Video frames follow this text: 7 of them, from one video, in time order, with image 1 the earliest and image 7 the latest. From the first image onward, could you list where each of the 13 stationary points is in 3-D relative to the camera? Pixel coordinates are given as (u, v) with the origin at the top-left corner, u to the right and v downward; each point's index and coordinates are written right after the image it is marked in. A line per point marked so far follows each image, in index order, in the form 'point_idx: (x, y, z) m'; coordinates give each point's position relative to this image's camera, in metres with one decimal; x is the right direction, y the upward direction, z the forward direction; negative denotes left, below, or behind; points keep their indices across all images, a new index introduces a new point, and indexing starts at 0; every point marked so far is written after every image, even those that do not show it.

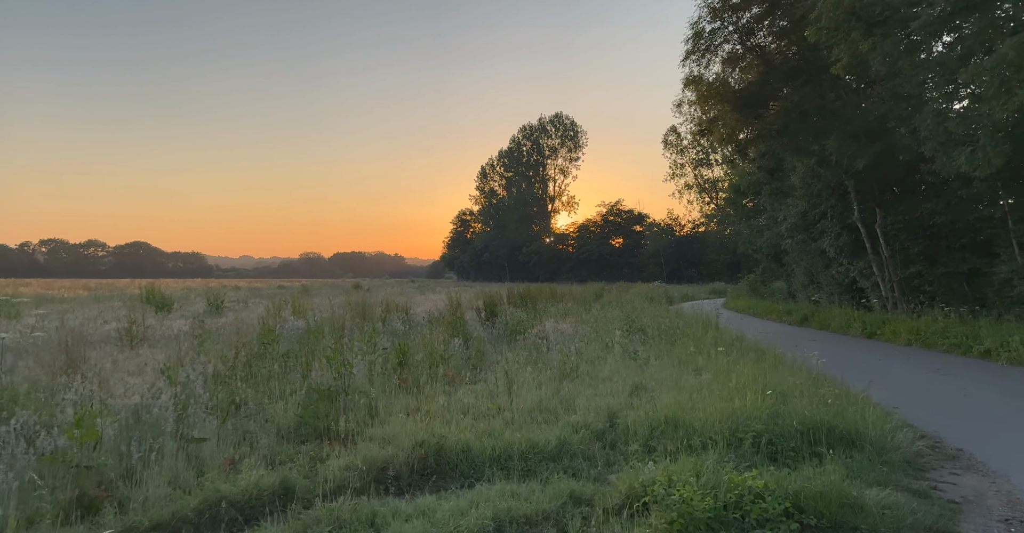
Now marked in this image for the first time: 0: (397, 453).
0: (-0.9, -1.5, +5.0) m
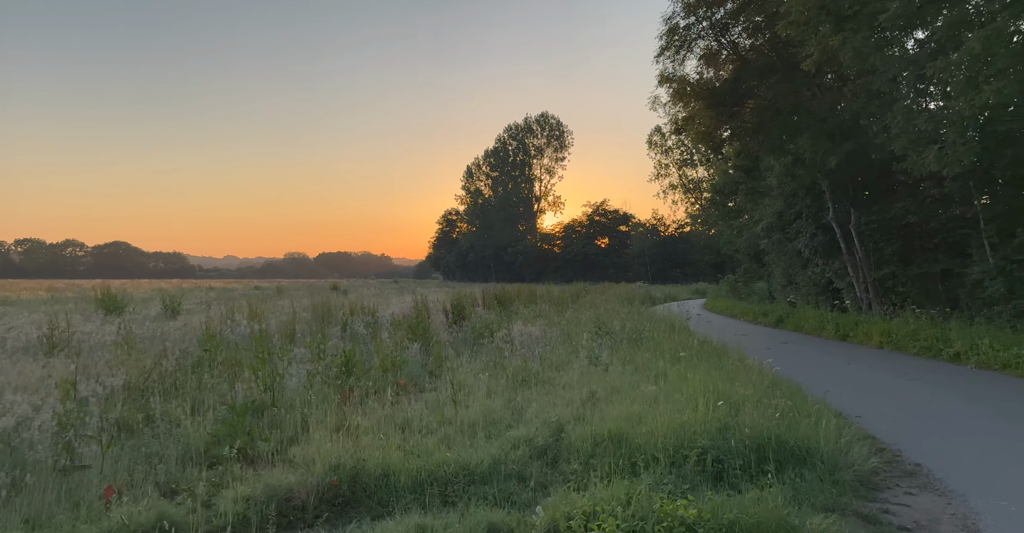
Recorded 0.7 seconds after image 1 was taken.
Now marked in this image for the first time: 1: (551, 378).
0: (-1.5, -1.5, +4.6) m
1: (+0.7, -1.6, +9.7) m
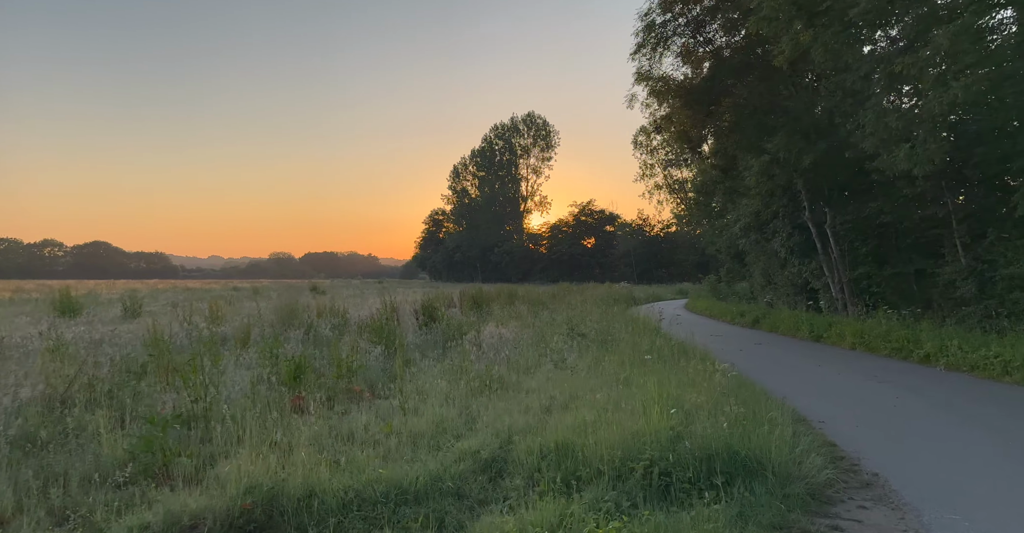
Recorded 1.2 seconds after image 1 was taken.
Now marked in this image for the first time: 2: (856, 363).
0: (-2.0, -1.6, +4.3) m
1: (+0.1, -1.7, +9.5) m
2: (+6.2, -1.7, +11.4) m
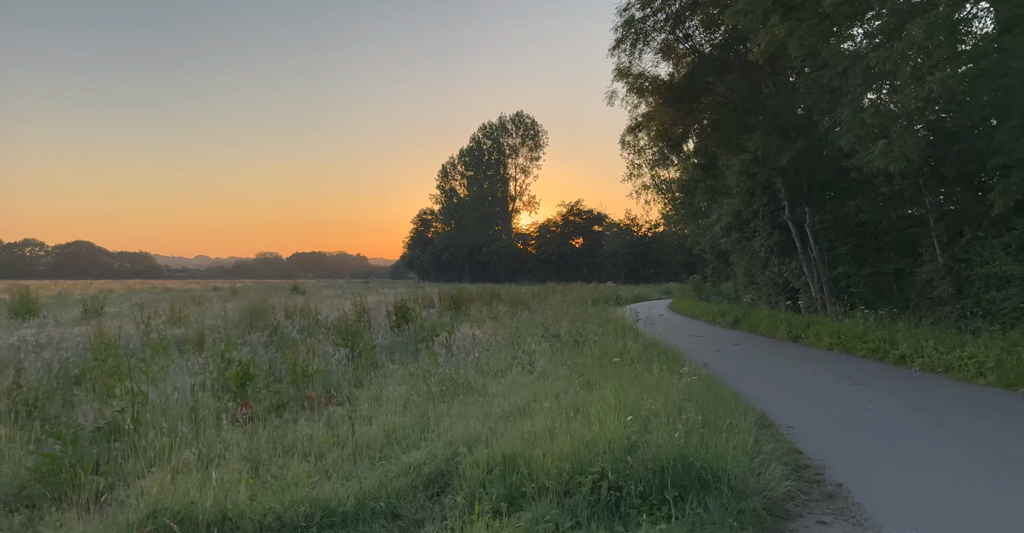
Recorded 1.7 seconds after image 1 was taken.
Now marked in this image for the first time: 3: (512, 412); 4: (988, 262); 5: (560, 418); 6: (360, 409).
0: (-2.4, -1.6, +3.9) m
1: (-0.4, -1.7, +9.1) m
2: (+5.7, -1.7, +11.2) m
3: (0.0, -1.6, +7.0) m
4: (+8.9, +0.1, +11.8) m
5: (+0.4, -1.5, +6.0) m
6: (-1.8, -1.7, +7.4) m
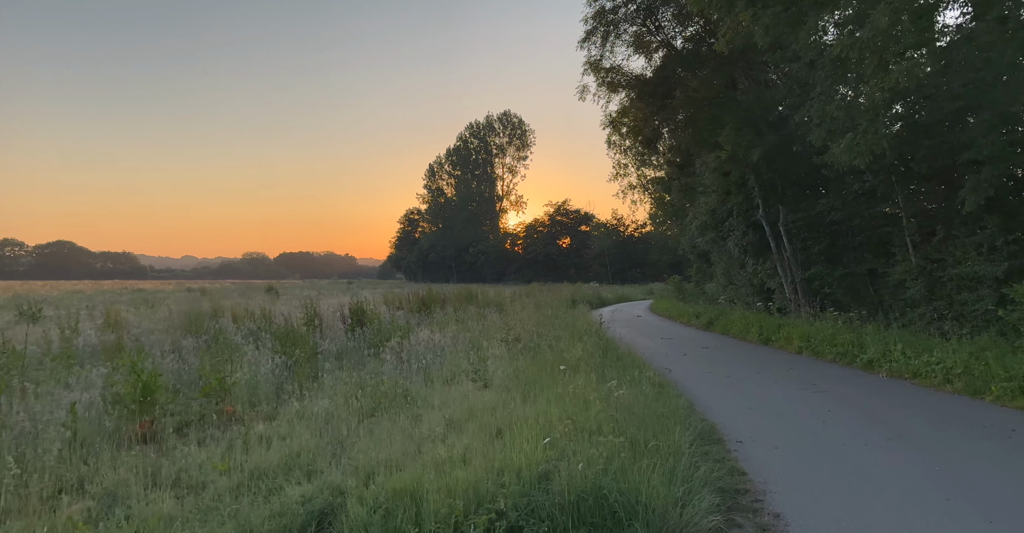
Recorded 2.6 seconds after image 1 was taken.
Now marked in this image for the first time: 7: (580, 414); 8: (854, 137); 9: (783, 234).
0: (-3.1, -1.6, +3.3) m
1: (-1.2, -1.7, +8.5) m
2: (+4.8, -1.7, +10.7) m
3: (-0.8, -1.6, +6.4) m
4: (+8.0, +0.1, +11.4) m
5: (-0.3, -1.5, +5.4) m
6: (-2.5, -1.7, +6.7) m
7: (+0.6, -1.3, +5.7) m
8: (+5.9, +2.2, +10.9) m
9: (+7.3, +0.9, +17.1) m
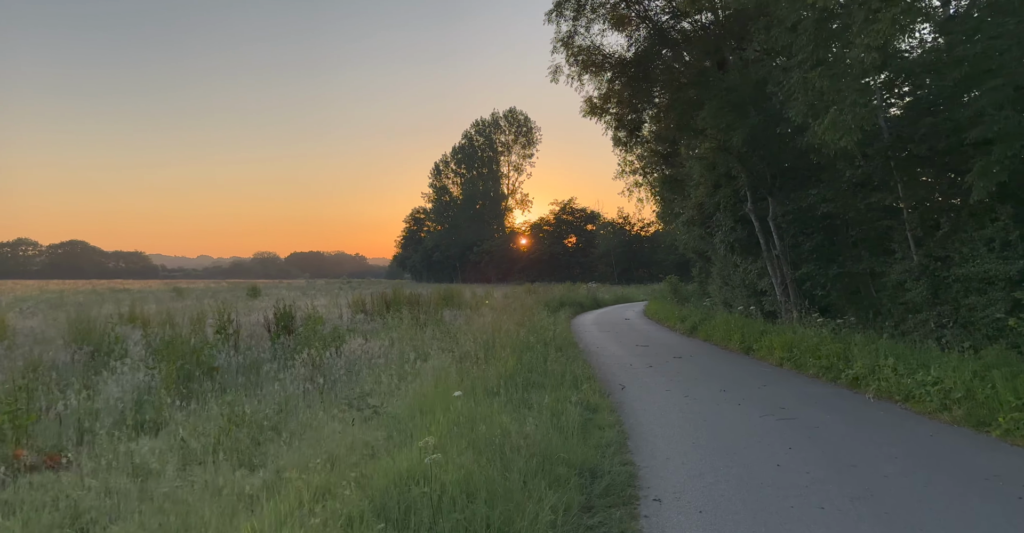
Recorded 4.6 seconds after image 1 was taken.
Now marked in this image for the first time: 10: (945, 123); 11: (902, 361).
0: (-4.3, -1.6, +1.7) m
1: (-2.4, -1.7, +6.9) m
2: (+3.7, -1.7, +9.0) m
3: (-1.9, -1.6, +4.8) m
4: (+6.9, +0.1, +9.6) m
5: (-1.5, -1.5, +3.8) m
6: (-3.7, -1.7, +5.2) m
7: (-0.6, -1.3, +4.1) m
8: (+4.8, +2.2, +9.2) m
9: (+6.3, +0.9, +15.4) m
10: (+6.8, +2.2, +9.9) m
11: (+5.1, -1.2, +8.2) m
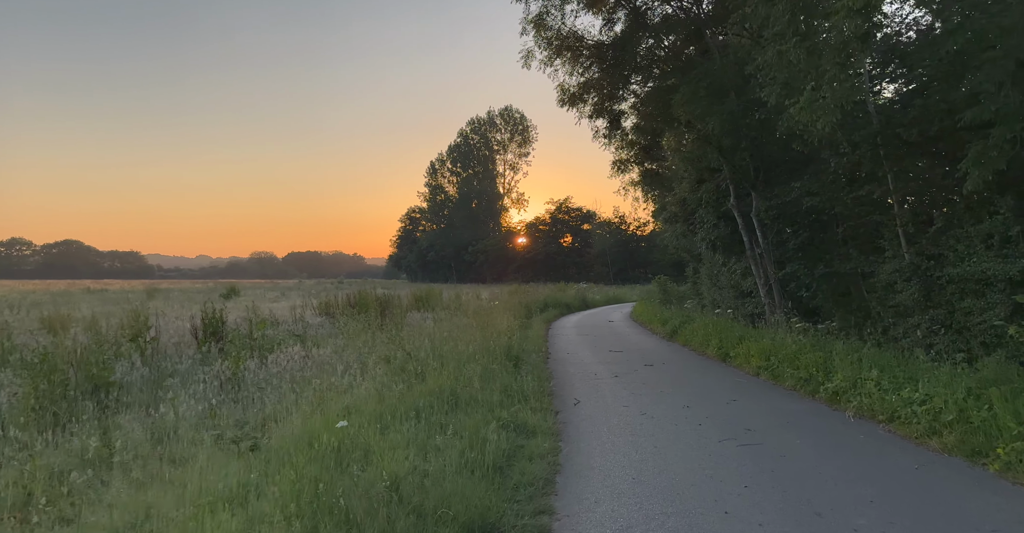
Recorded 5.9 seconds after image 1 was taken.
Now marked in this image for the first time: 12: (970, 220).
0: (-5.1, -1.6, +0.6) m
1: (-3.2, -1.7, +5.9) m
2: (+2.9, -1.7, +8.0) m
3: (-2.7, -1.6, +3.7) m
4: (+6.1, +0.1, +8.6) m
5: (-2.3, -1.5, +2.8) m
6: (-4.5, -1.7, +4.1) m
7: (-1.4, -1.3, +3.1) m
8: (+4.0, +2.2, +8.1) m
9: (+5.5, +0.9, +14.3) m
10: (+6.0, +2.2, +8.9) m
11: (+4.3, -1.2, +7.2) m
12: (+6.3, +0.7, +8.7) m
